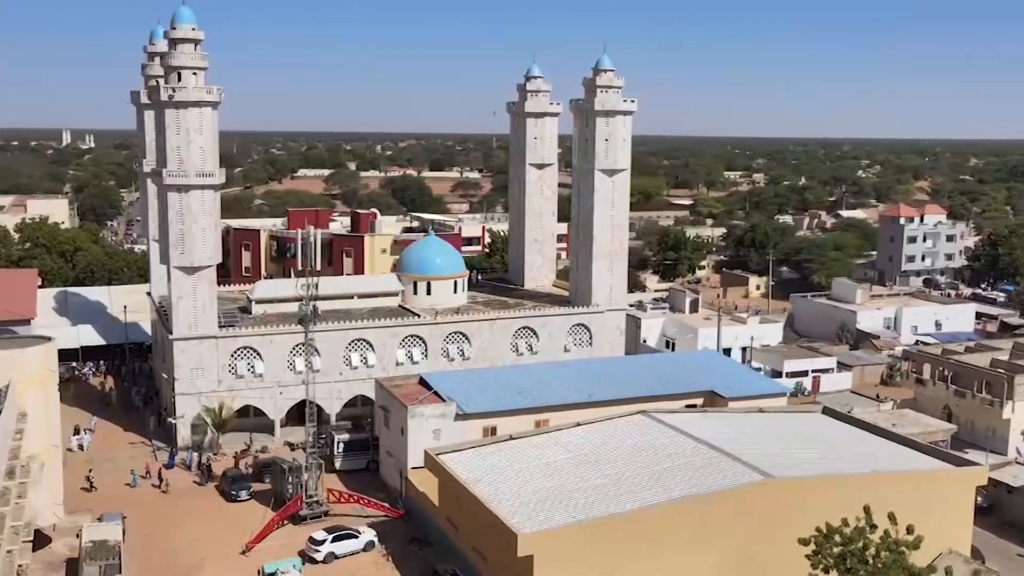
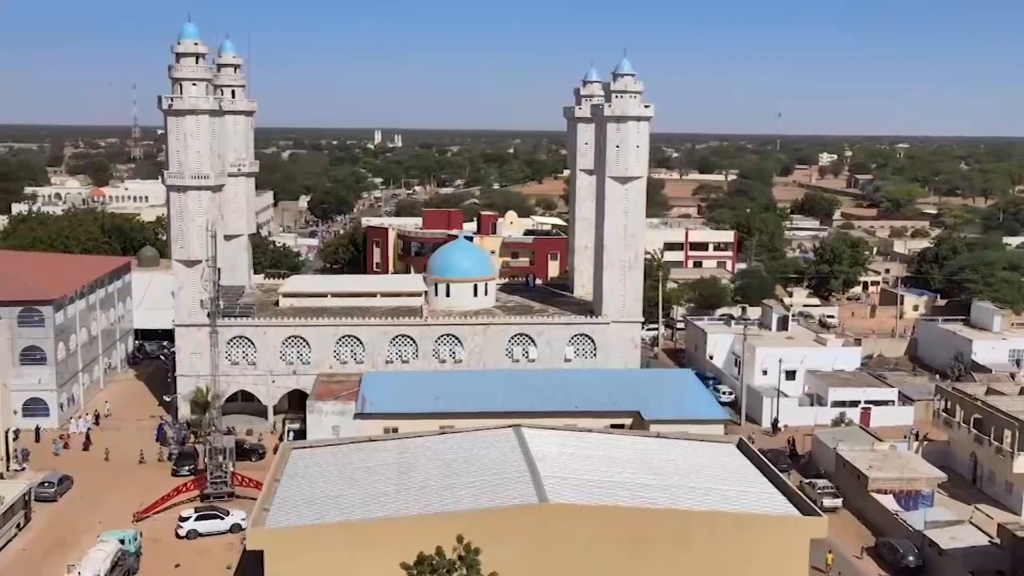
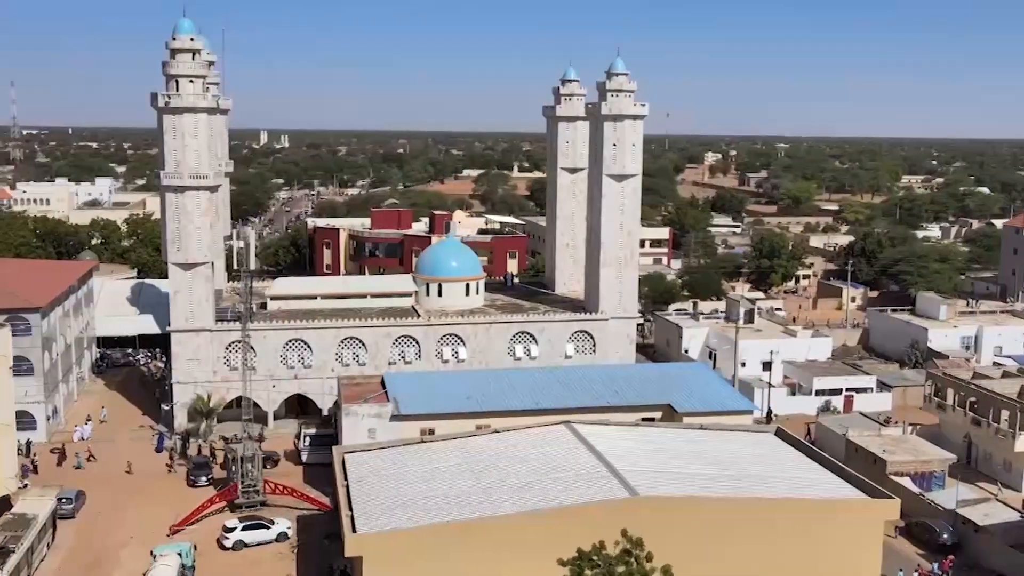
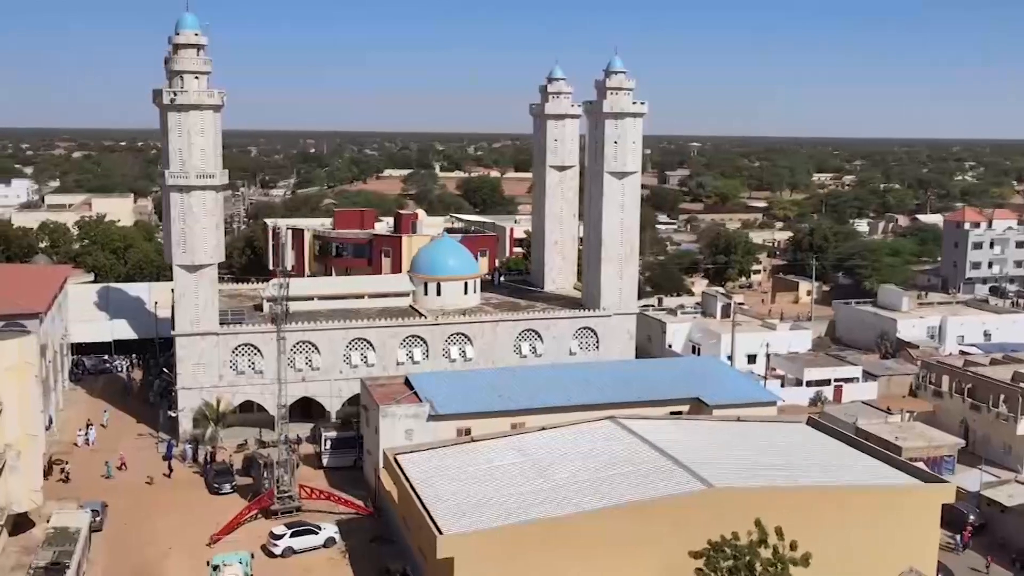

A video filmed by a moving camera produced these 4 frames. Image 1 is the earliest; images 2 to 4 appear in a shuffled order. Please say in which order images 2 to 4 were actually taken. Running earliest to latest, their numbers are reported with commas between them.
4, 3, 2
